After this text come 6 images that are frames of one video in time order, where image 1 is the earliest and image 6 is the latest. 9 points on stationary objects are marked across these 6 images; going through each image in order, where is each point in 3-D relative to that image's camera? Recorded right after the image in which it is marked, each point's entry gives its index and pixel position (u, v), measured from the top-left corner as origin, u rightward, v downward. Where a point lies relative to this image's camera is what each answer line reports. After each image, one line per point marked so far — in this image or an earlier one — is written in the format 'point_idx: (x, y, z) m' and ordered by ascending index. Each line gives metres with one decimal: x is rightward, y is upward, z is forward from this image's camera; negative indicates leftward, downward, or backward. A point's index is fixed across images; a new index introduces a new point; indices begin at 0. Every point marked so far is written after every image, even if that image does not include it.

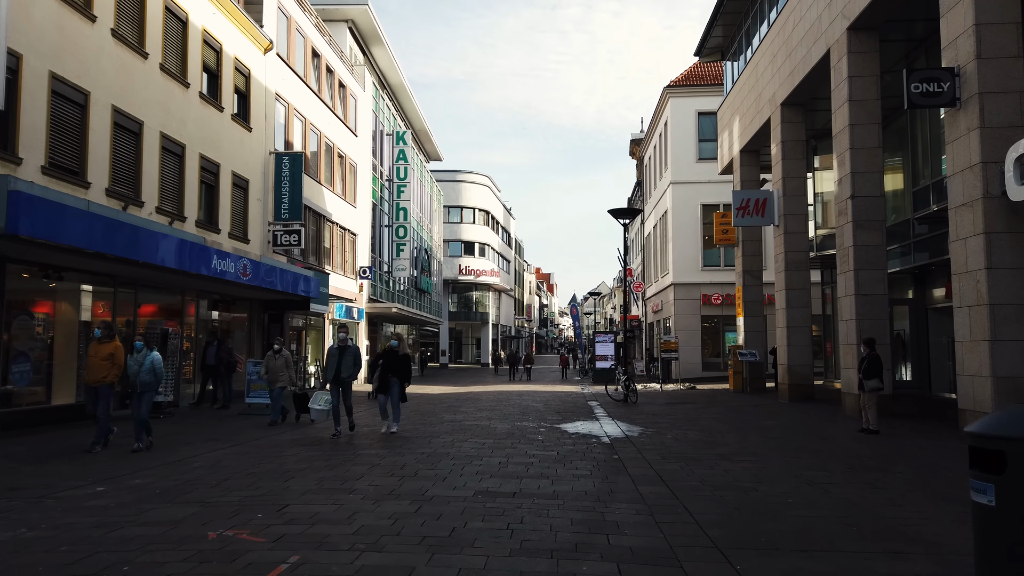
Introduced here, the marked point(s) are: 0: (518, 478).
0: (+0.1, -2.0, +7.7) m
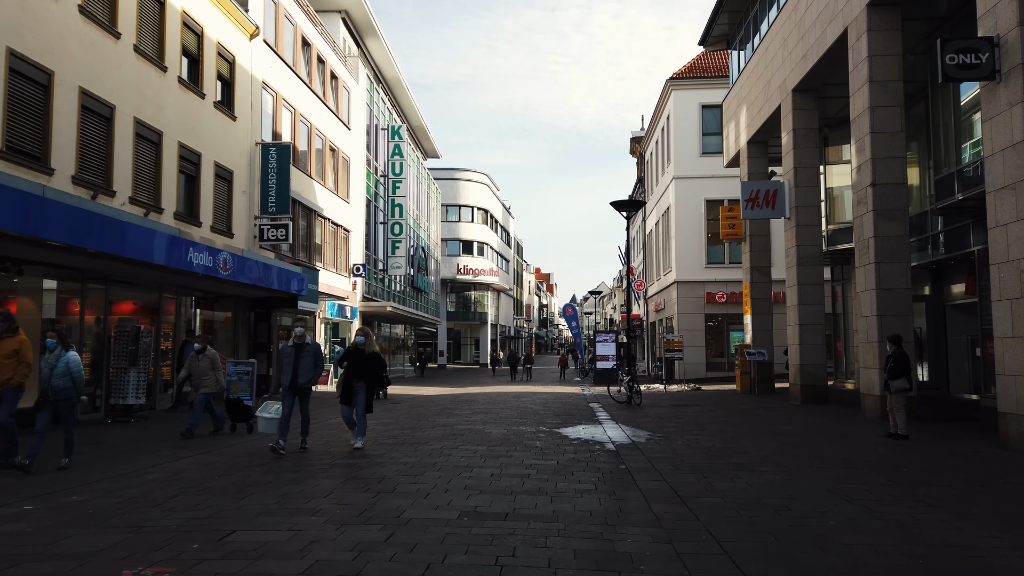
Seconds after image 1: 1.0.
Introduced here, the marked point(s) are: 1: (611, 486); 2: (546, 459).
0: (0.0, -1.9, +6.6) m
1: (+1.0, -2.0, +7.2) m
2: (+0.4, -2.1, +9.0) m
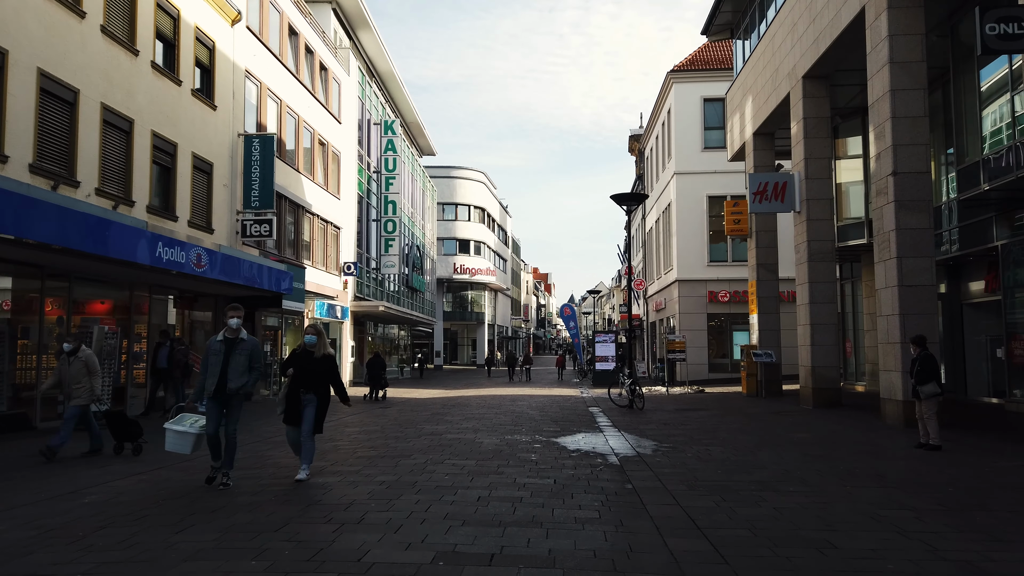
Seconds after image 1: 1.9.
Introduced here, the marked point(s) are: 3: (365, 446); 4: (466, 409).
0: (-0.1, -1.9, +5.6) m
1: (+0.9, -1.9, +6.2) m
2: (+0.3, -2.1, +7.9) m
3: (-2.2, -2.4, +10.8) m
4: (-1.2, -3.1, +18.3) m
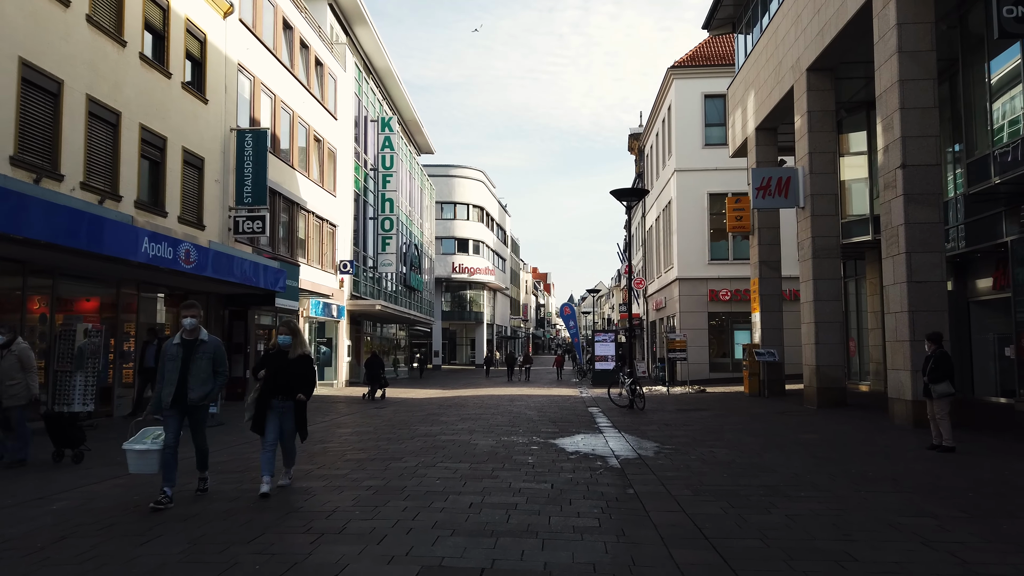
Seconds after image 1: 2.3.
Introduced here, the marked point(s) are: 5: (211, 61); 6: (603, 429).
0: (-0.1, -1.8, +5.2) m
1: (+0.8, -1.9, +5.7) m
2: (+0.3, -2.0, +7.5) m
3: (-2.3, -2.3, +10.4) m
4: (-1.2, -3.0, +17.9) m
5: (-8.3, +6.3, +19.9) m
6: (+1.6, -2.5, +13.0) m
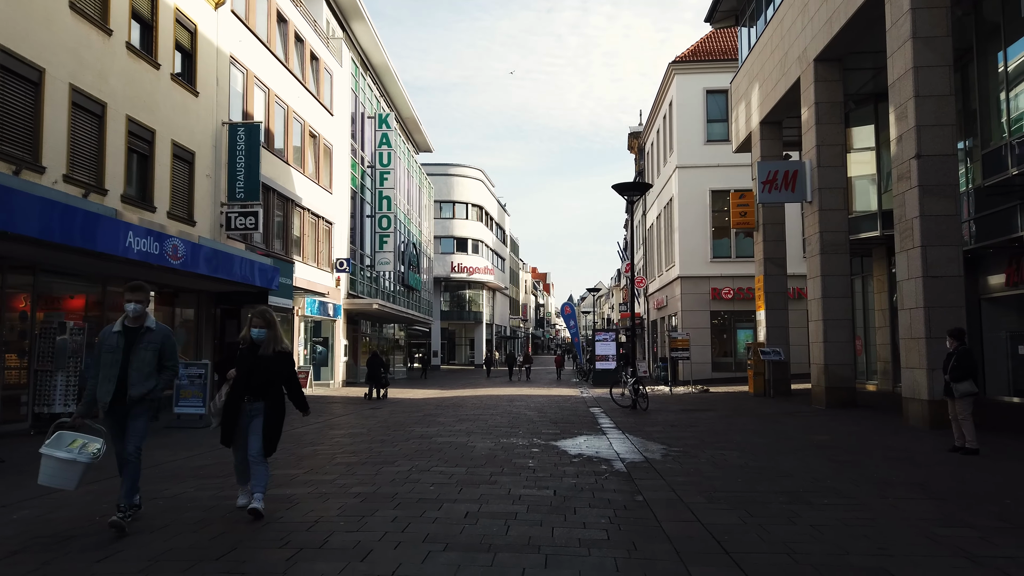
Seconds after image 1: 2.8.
0: (-0.1, -1.7, +4.7) m
1: (+0.8, -1.8, +5.2) m
2: (+0.3, -1.9, +7.0) m
3: (-2.3, -2.2, +9.9) m
4: (-1.2, -2.9, +17.3) m
5: (-8.3, +6.3, +19.4) m
6: (+1.6, -2.5, +12.5) m
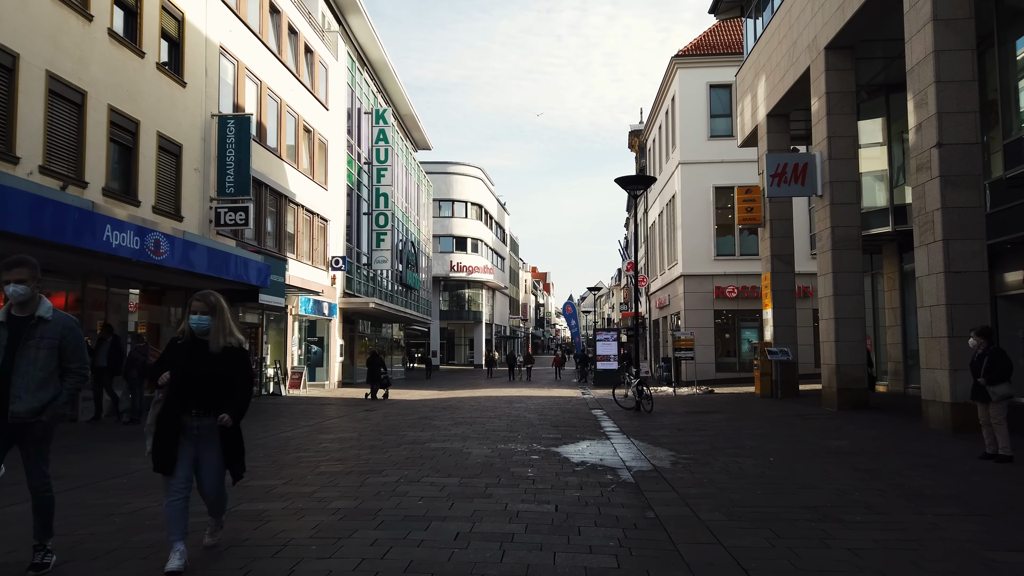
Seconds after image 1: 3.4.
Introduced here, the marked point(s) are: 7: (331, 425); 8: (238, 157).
0: (-0.2, -1.6, +4.0) m
1: (+0.8, -1.7, +4.6) m
2: (+0.3, -1.9, +6.3) m
3: (-2.3, -2.2, +9.2) m
4: (-1.3, -2.9, +16.7) m
5: (-8.4, +6.4, +18.7) m
6: (+1.6, -2.4, +11.8) m
7: (-3.6, -2.7, +14.3) m
8: (-7.4, +3.6, +19.7) m
